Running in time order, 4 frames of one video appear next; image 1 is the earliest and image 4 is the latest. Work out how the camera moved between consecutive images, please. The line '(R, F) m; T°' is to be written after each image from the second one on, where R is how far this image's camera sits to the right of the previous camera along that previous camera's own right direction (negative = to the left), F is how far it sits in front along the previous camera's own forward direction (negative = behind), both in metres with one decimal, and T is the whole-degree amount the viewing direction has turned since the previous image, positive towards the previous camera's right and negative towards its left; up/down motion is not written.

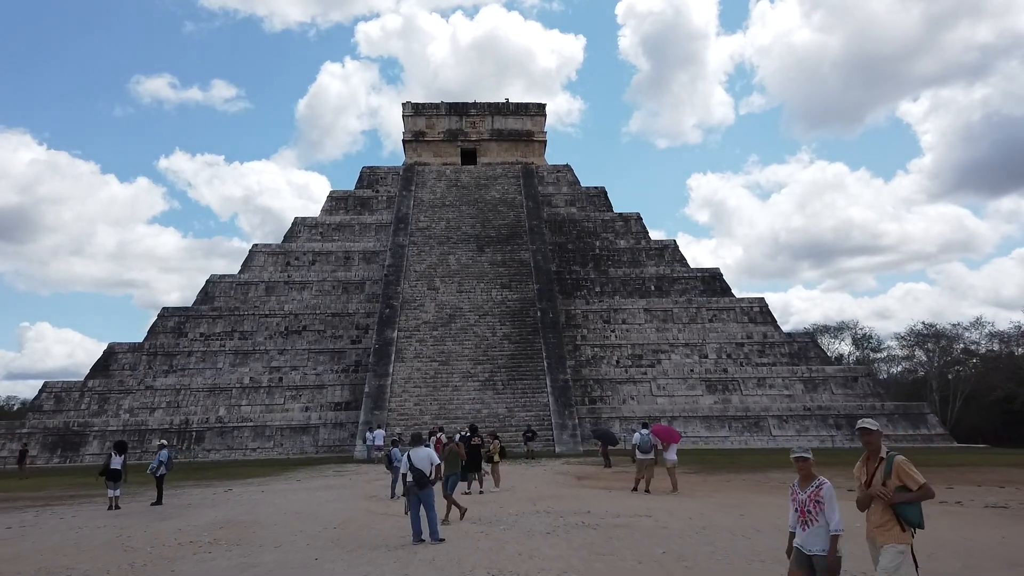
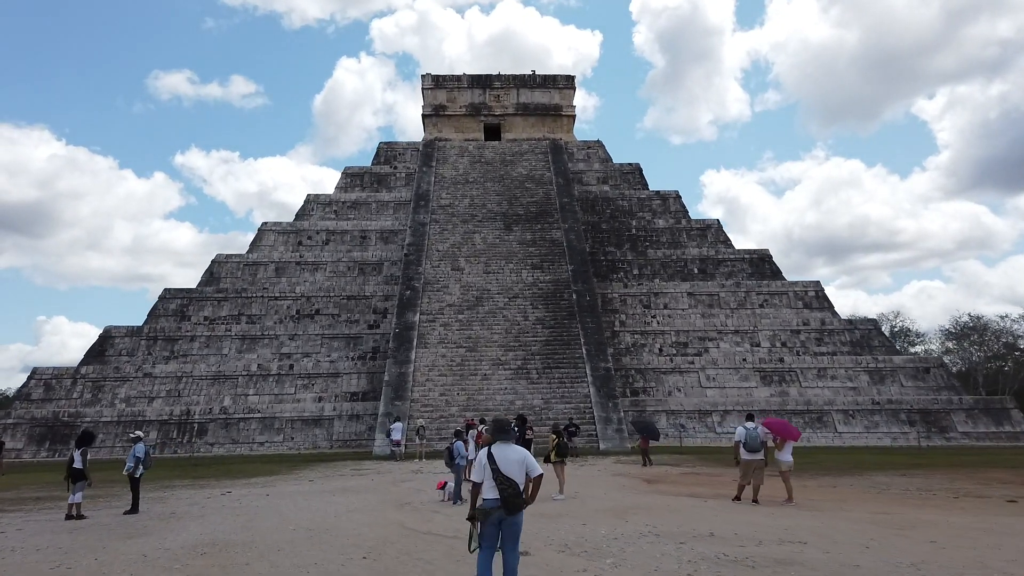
(-0.6, +1.8) m; -1°
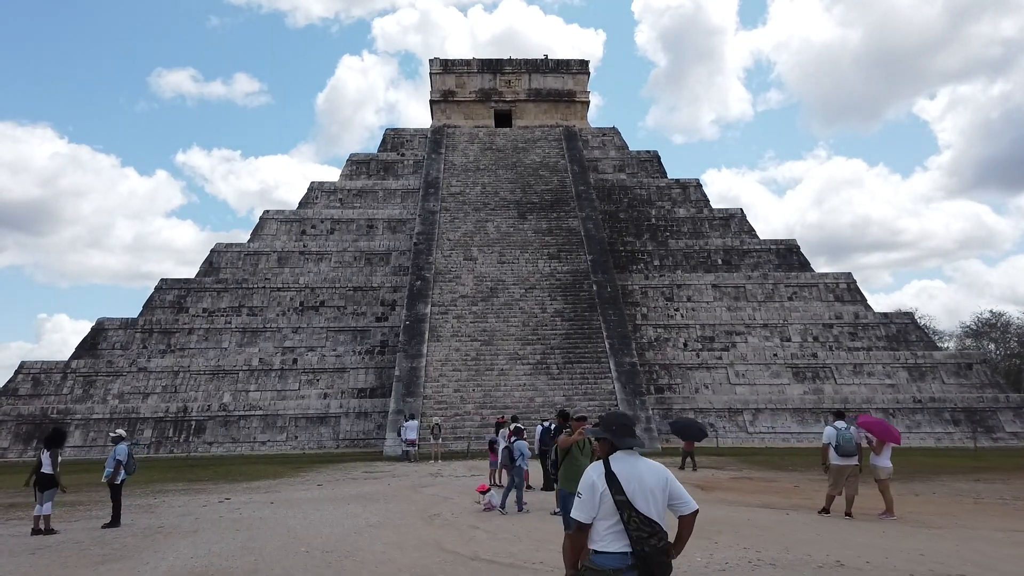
(-0.4, +1.0) m; 0°
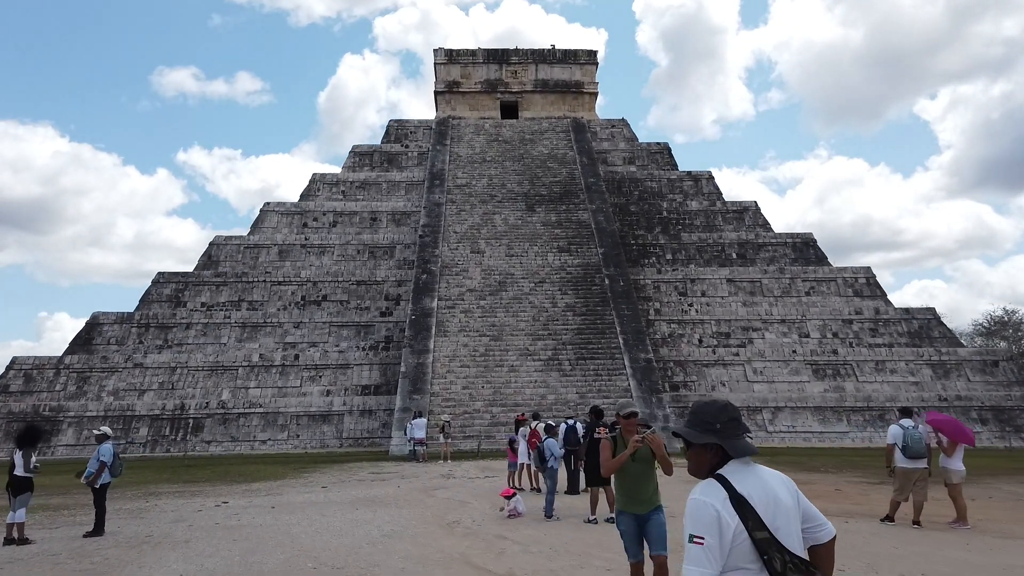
(-0.2, +0.6) m; 0°
